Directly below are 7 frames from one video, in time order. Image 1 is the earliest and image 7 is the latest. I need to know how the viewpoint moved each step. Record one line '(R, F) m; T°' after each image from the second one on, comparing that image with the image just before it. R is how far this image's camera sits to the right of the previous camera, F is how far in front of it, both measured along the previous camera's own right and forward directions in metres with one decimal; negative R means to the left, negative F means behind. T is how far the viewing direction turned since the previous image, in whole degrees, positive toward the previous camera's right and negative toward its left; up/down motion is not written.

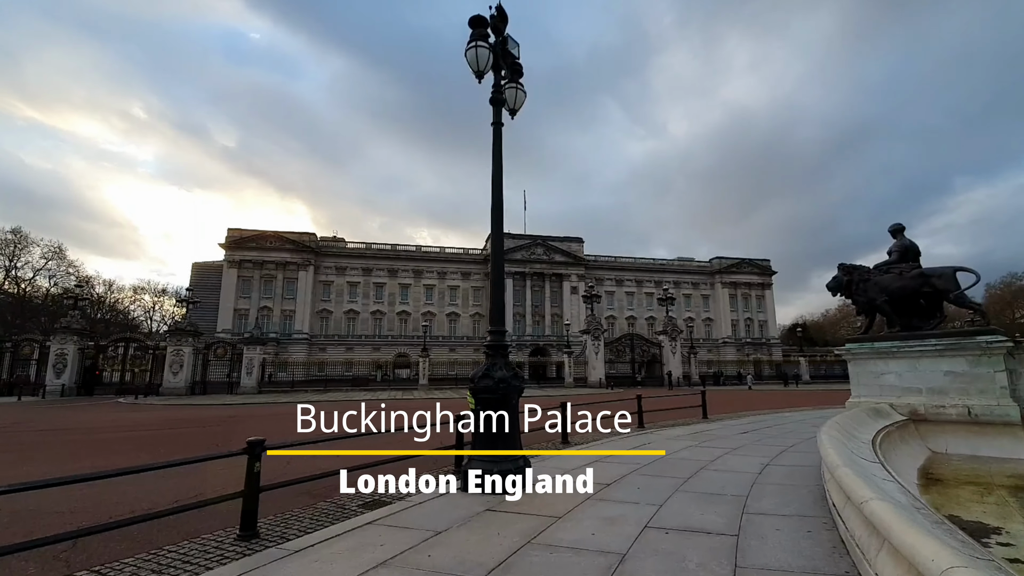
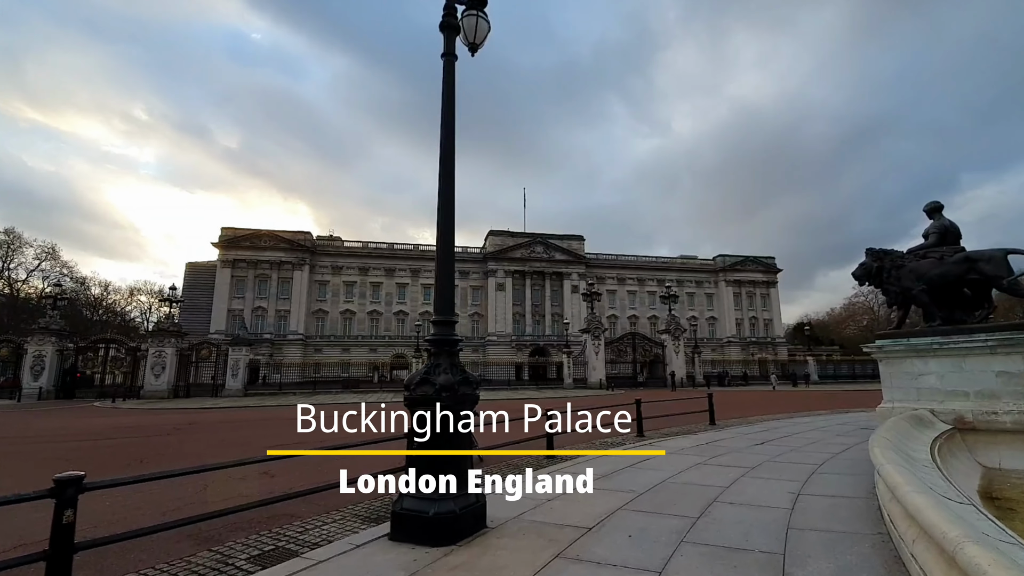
(+0.5, +1.4) m; 0°
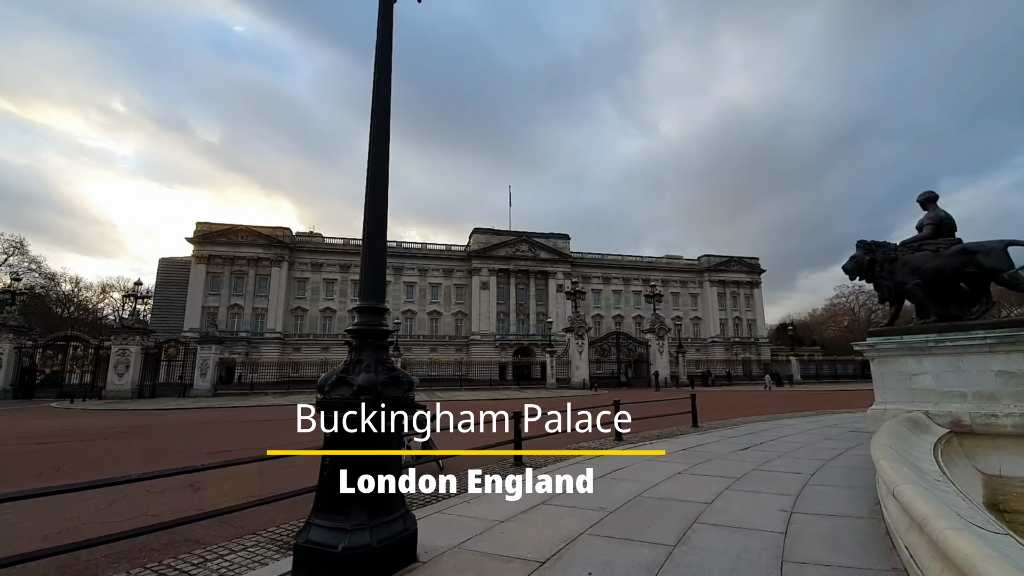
(+0.3, +0.8) m; +2°
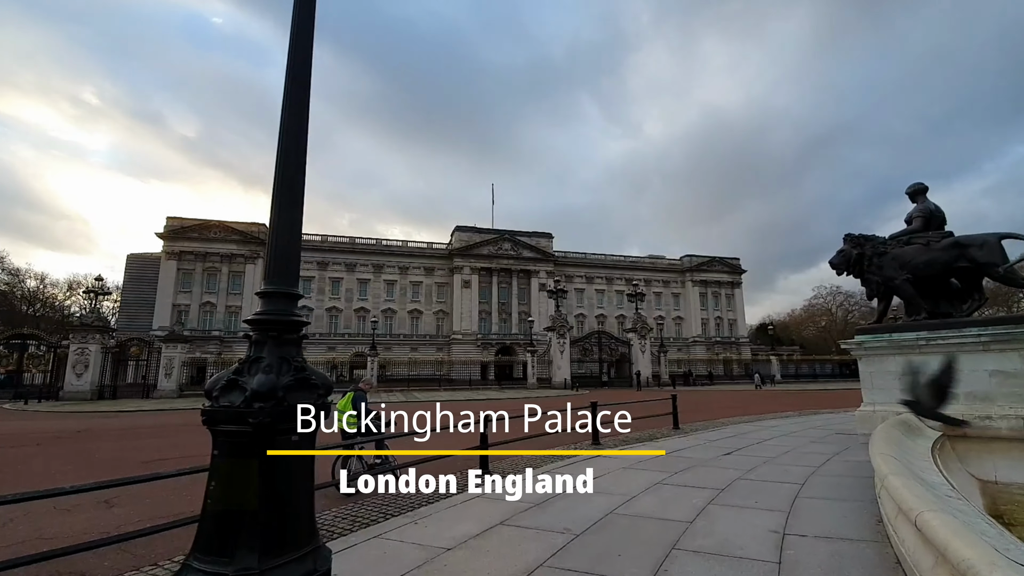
(+0.3, +0.6) m; +2°
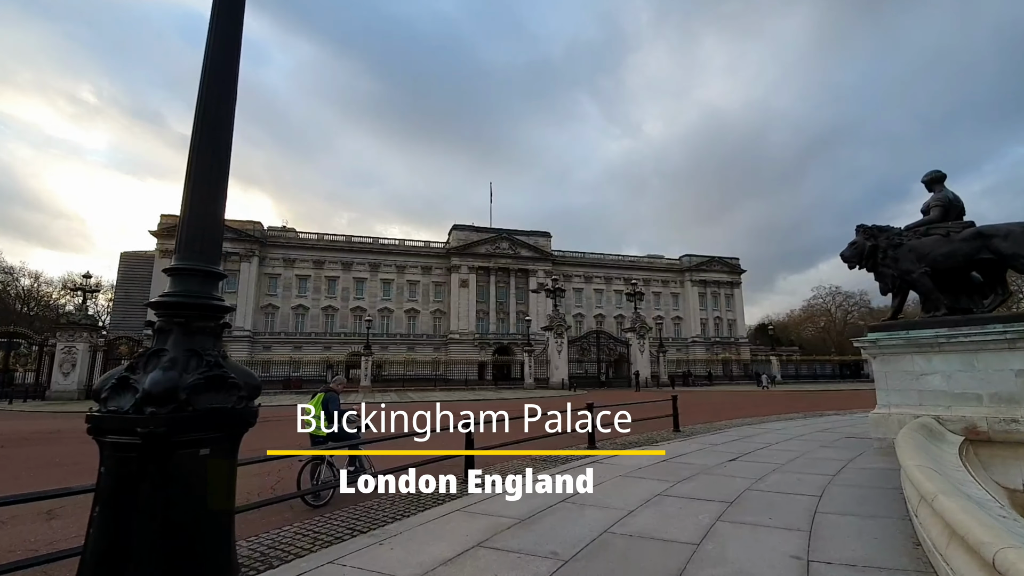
(+0.1, +0.5) m; 0°
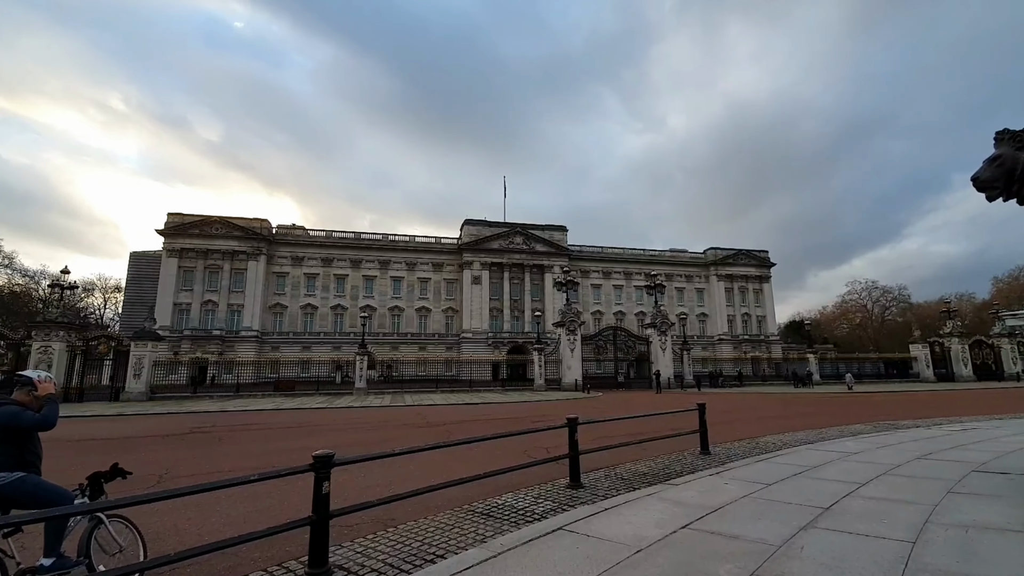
(+0.9, +2.8) m; -3°
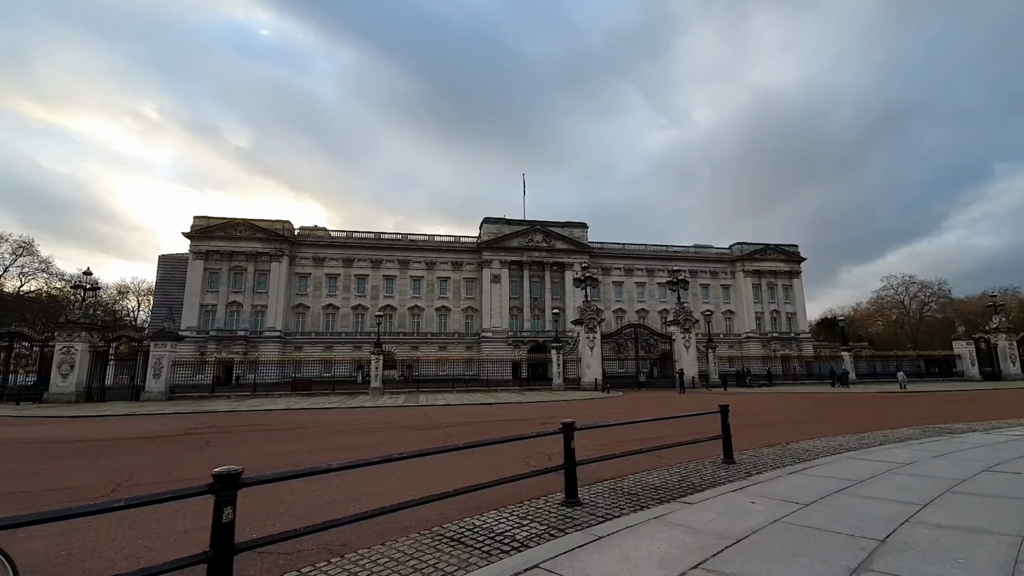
(+0.4, +0.7) m; -3°
